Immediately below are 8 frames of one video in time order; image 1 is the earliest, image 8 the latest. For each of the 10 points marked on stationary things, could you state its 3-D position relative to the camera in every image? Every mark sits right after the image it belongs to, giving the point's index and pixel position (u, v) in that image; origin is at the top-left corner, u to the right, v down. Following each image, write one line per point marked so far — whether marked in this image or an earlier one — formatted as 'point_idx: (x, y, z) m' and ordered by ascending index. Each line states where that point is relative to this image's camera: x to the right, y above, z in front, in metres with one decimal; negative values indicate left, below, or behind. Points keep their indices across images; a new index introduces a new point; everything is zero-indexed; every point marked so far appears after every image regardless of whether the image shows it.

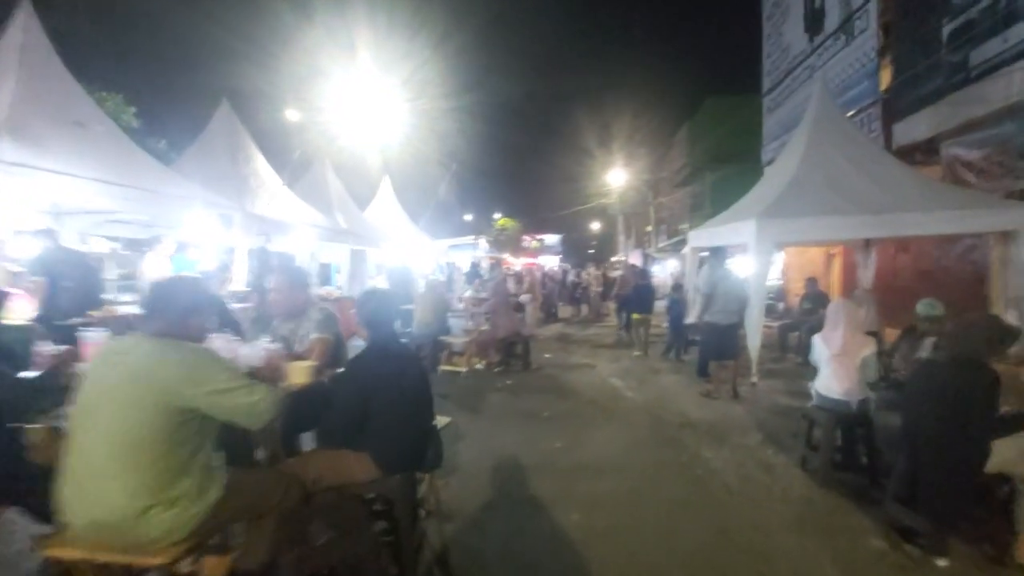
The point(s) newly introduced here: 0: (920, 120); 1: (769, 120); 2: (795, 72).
0: (+9.3, +3.8, +11.1) m
1: (+10.0, +6.5, +18.7) m
2: (+9.8, +7.4, +16.8) m
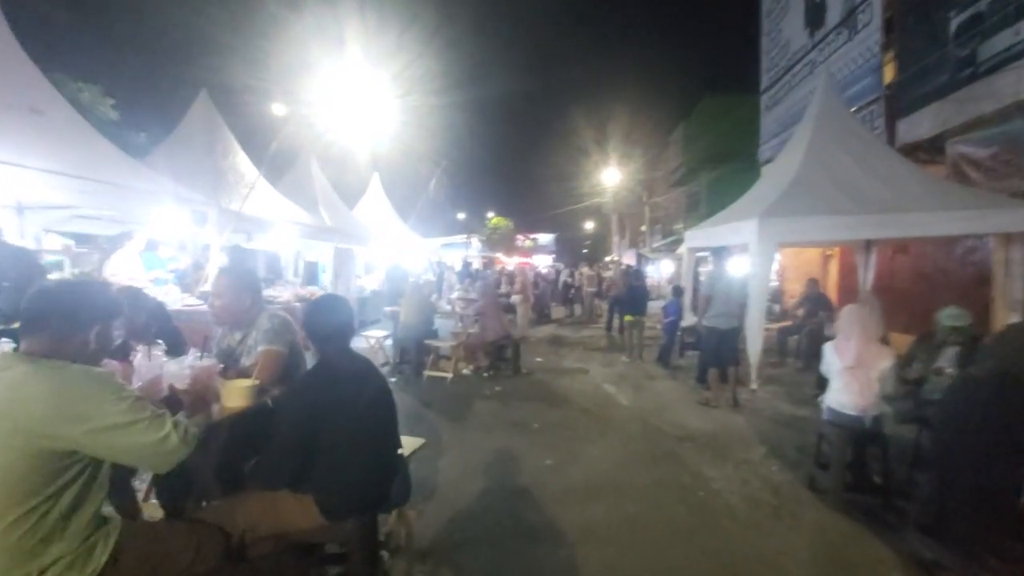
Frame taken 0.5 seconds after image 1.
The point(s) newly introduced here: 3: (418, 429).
0: (+9.1, +3.8, +10.8) m
1: (+9.7, +6.4, +18.3) m
2: (+9.6, +7.4, +16.4) m
3: (-1.2, -1.9, +6.4) m
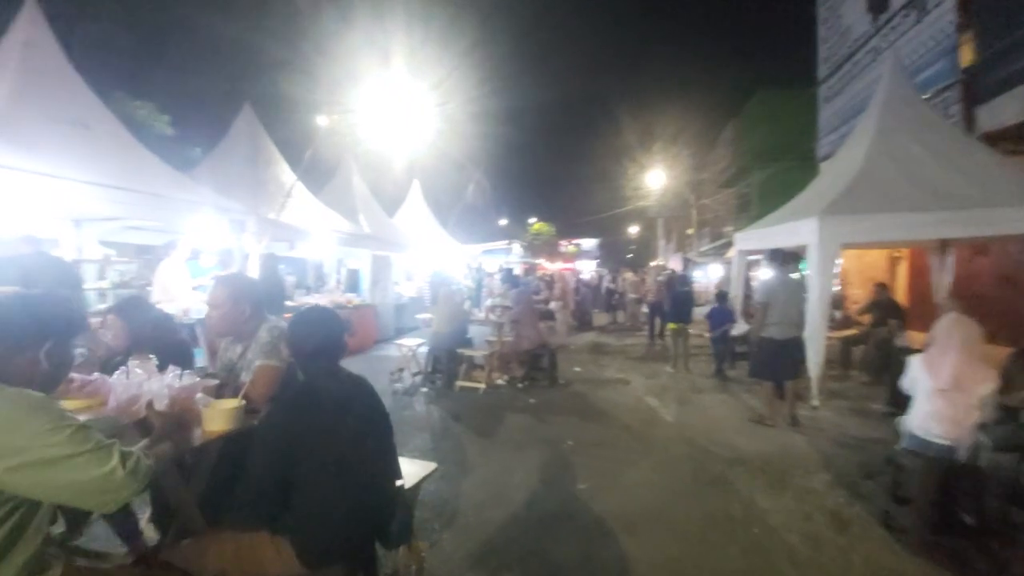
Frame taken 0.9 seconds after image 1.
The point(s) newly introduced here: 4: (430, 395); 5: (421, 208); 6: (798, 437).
0: (+9.8, +3.7, +9.6) m
1: (+11.1, +6.2, +17.1) m
2: (+10.8, +7.2, +15.2) m
3: (-0.8, -2.0, +6.1) m
4: (-1.4, -1.9, +8.4) m
5: (-3.7, +3.2, +19.7) m
6: (+4.0, -2.1, +6.8) m
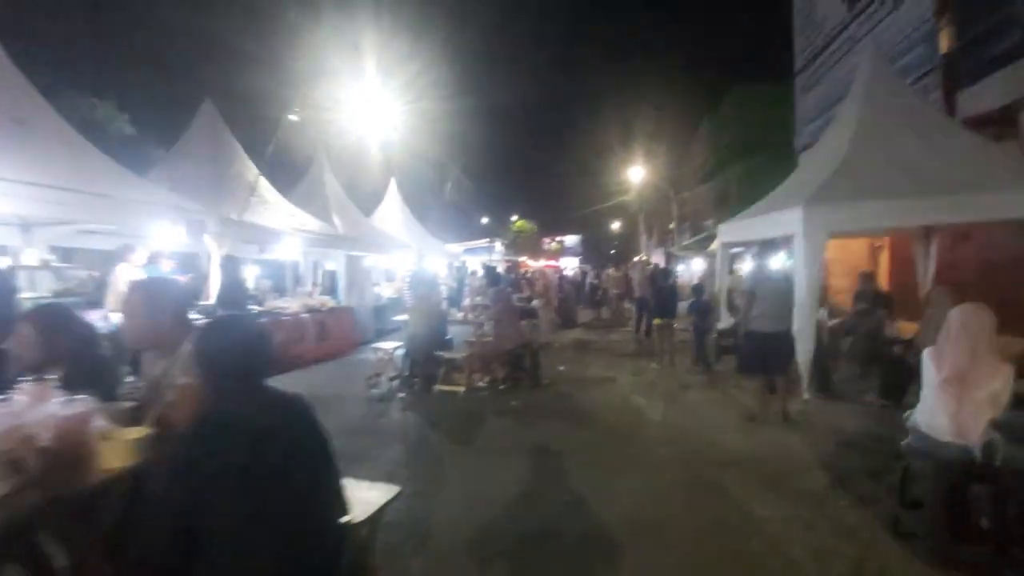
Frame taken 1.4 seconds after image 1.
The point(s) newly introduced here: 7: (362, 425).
0: (+9.4, +4.0, +9.5) m
1: (+10.3, +6.5, +17.0) m
2: (+10.0, +7.5, +15.1) m
3: (-1.1, -1.9, +5.7) m
4: (-1.7, -1.9, +8.0) m
5: (-4.5, +3.2, +19.2) m
6: (+3.7, -2.0, +6.5) m
7: (-2.1, -1.9, +6.7) m
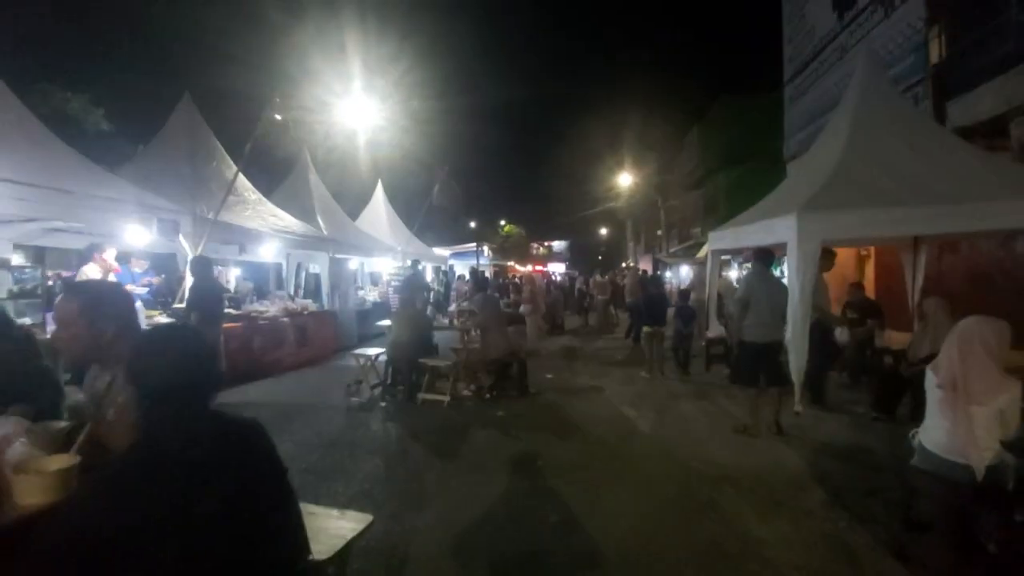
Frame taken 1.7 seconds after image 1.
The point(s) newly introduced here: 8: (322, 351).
0: (+9.2, +3.7, +9.5) m
1: (+9.9, +6.3, +17.0) m
2: (+9.7, +7.3, +15.2) m
3: (-1.2, -2.0, +5.4) m
4: (-1.9, -1.9, +7.6) m
5: (-4.9, +3.1, +18.8) m
6: (+3.5, -2.1, +6.3) m
7: (-2.2, -2.0, +6.4) m
8: (-4.7, -1.6, +12.2) m
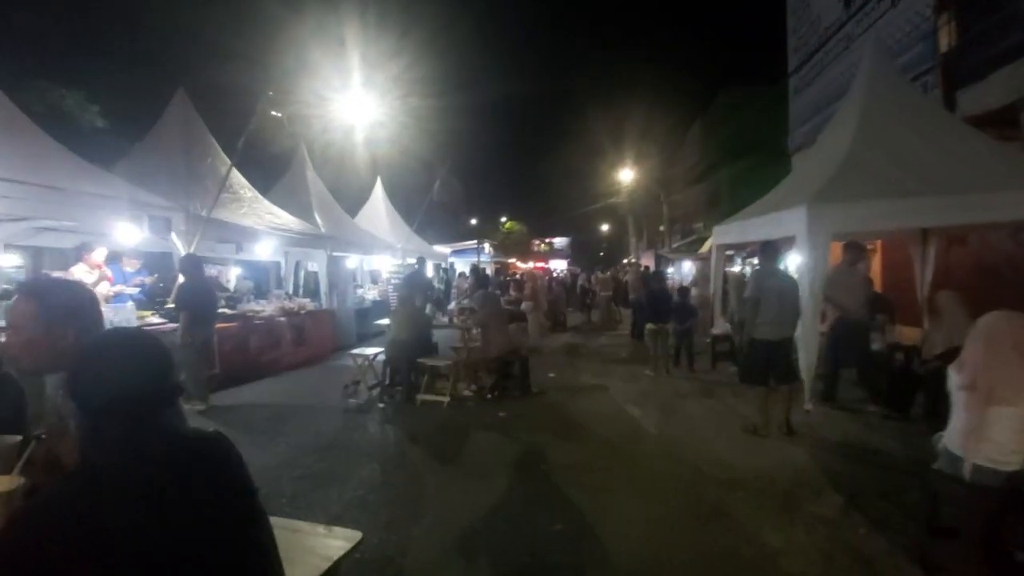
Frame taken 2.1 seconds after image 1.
0: (+9.1, +3.9, +9.2) m
1: (+9.9, +6.4, +16.8) m
2: (+9.7, +7.4, +14.9) m
3: (-1.2, -2.0, +5.2) m
4: (-1.9, -1.9, +7.4) m
5: (-4.9, +3.1, +18.6) m
6: (+3.6, -2.0, +6.1) m
7: (-2.2, -1.9, +6.2) m
8: (-4.7, -1.5, +12.0) m
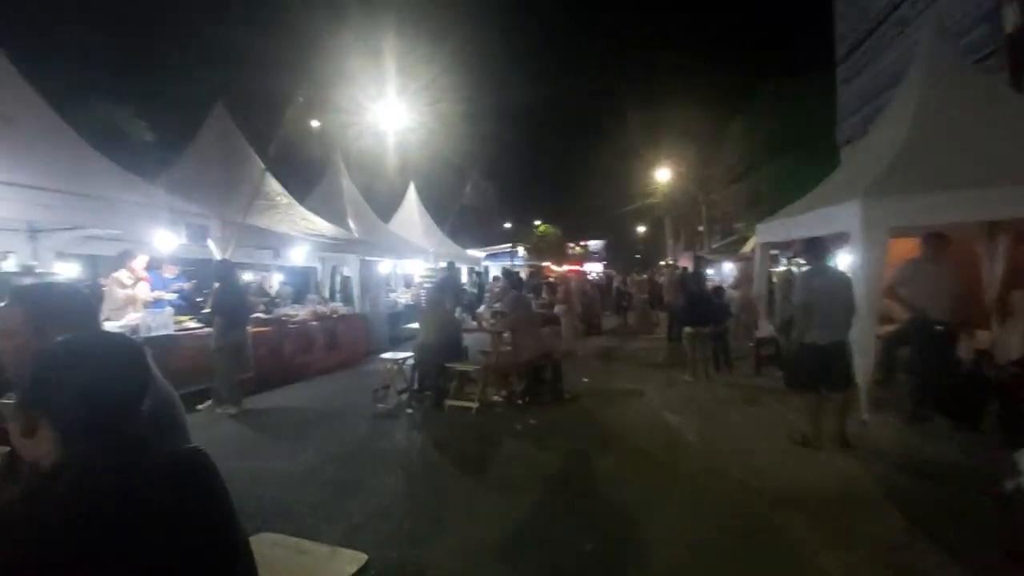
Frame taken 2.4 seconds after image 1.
0: (+9.7, +3.9, +8.3) m
1: (+10.9, +6.4, +15.8) m
2: (+10.6, +7.4, +14.0) m
3: (-0.9, -2.0, +5.0) m
4: (-1.5, -2.0, +7.3) m
5: (-3.7, +3.0, +18.7) m
6: (+3.9, -2.0, +5.6) m
7: (-1.9, -2.0, +6.1) m
8: (-3.9, -1.6, +12.0) m
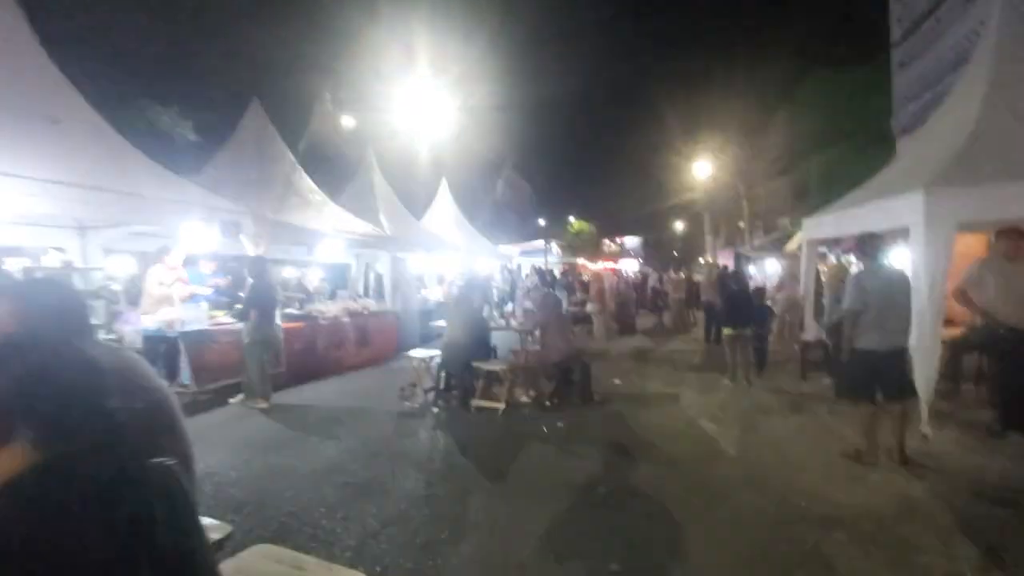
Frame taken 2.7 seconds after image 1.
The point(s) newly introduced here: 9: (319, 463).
0: (+10.1, +3.9, +7.4) m
1: (+12.0, +6.4, +14.7) m
2: (+11.5, +7.4, +12.9) m
3: (-0.7, -2.0, +4.8) m
4: (-1.1, -1.9, +7.2) m
5: (-2.4, +3.1, +18.6) m
6: (+4.2, -2.0, +5.1) m
7: (-1.6, -1.9, +6.0) m
8: (-3.2, -1.6, +12.0) m
9: (-2.2, -2.0, +5.4) m
